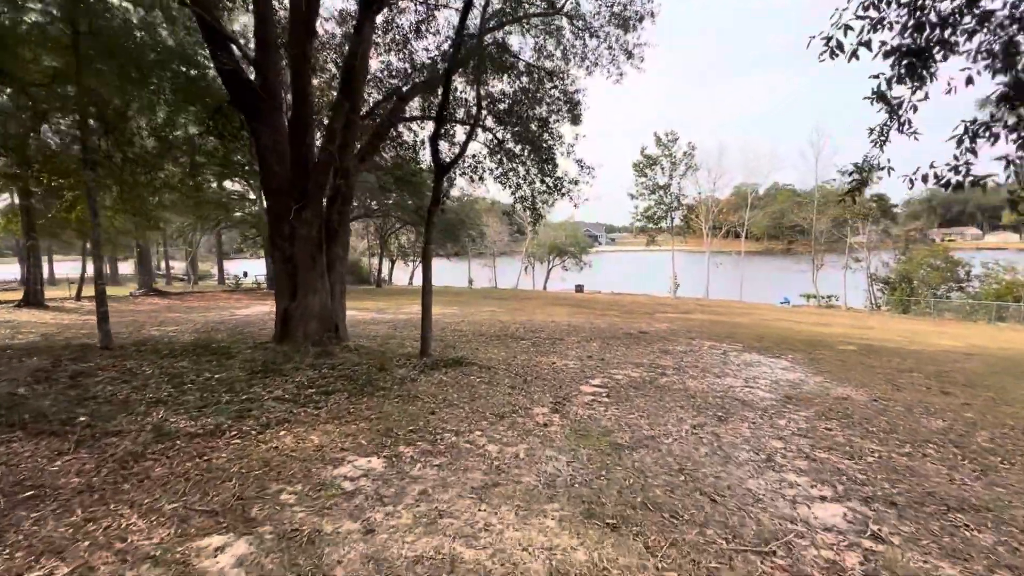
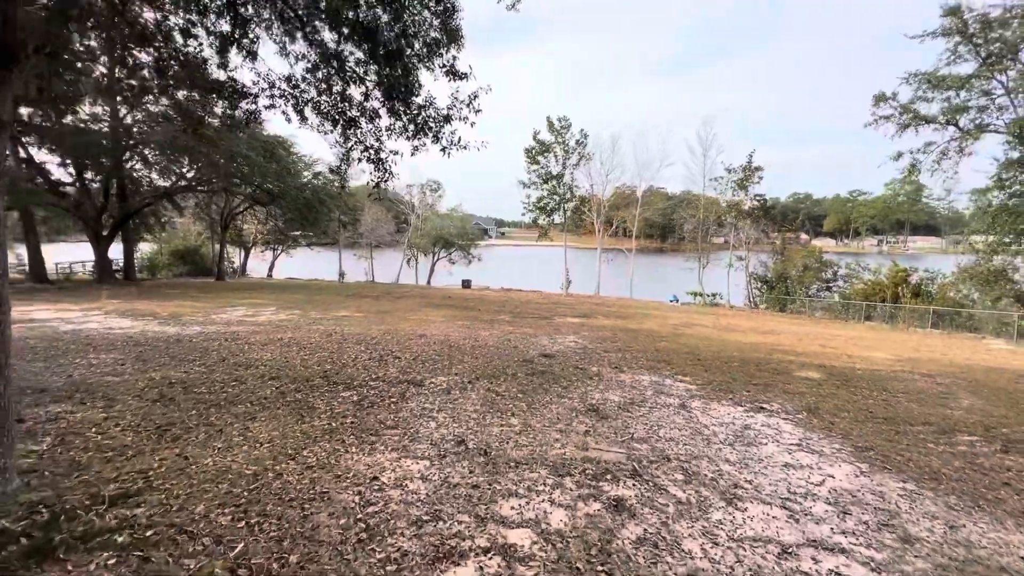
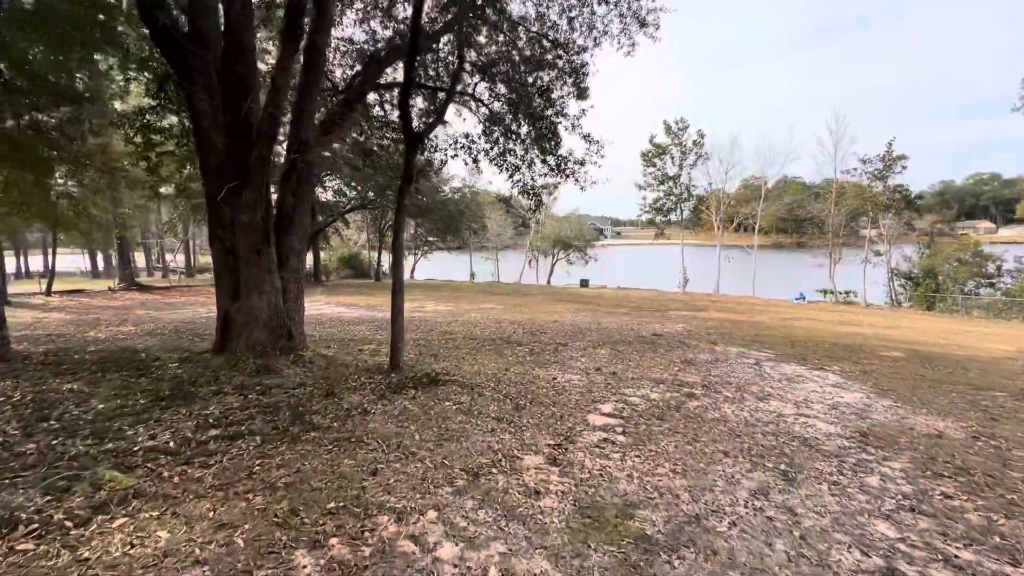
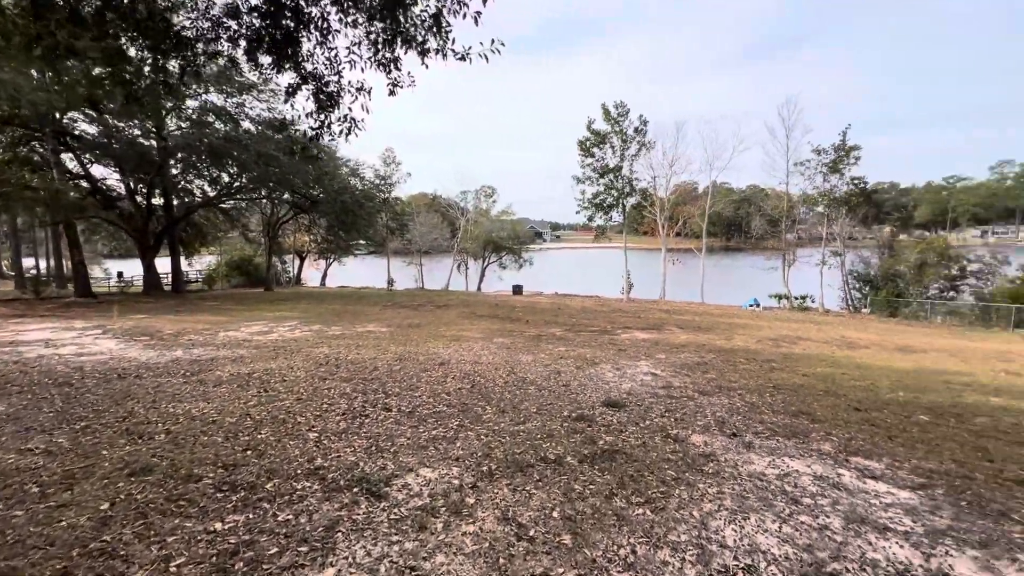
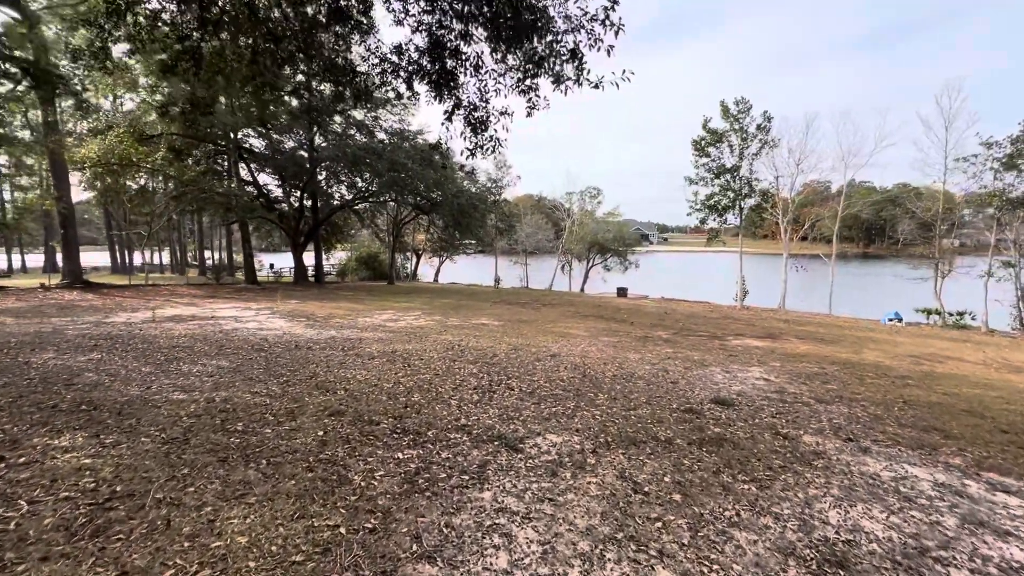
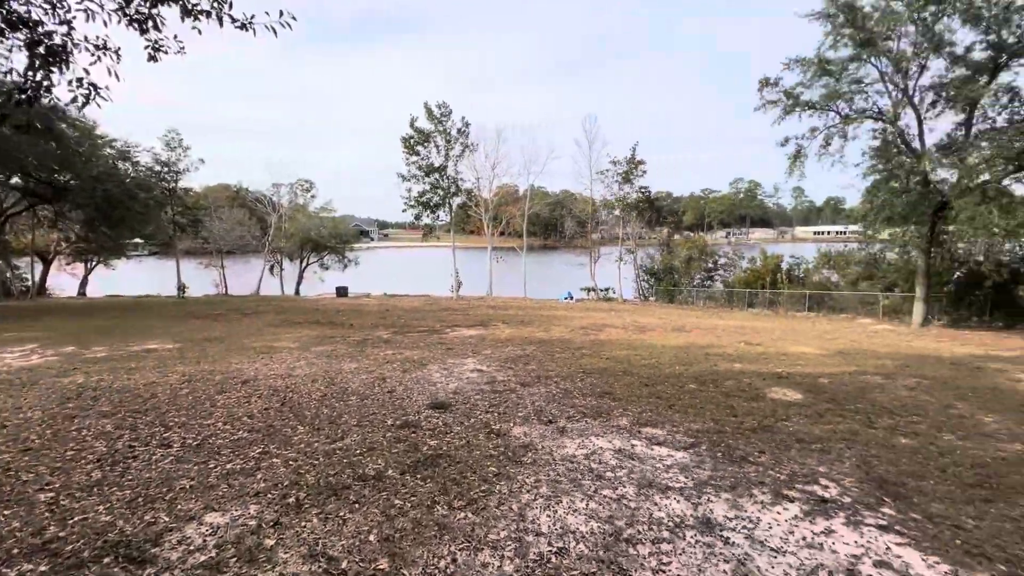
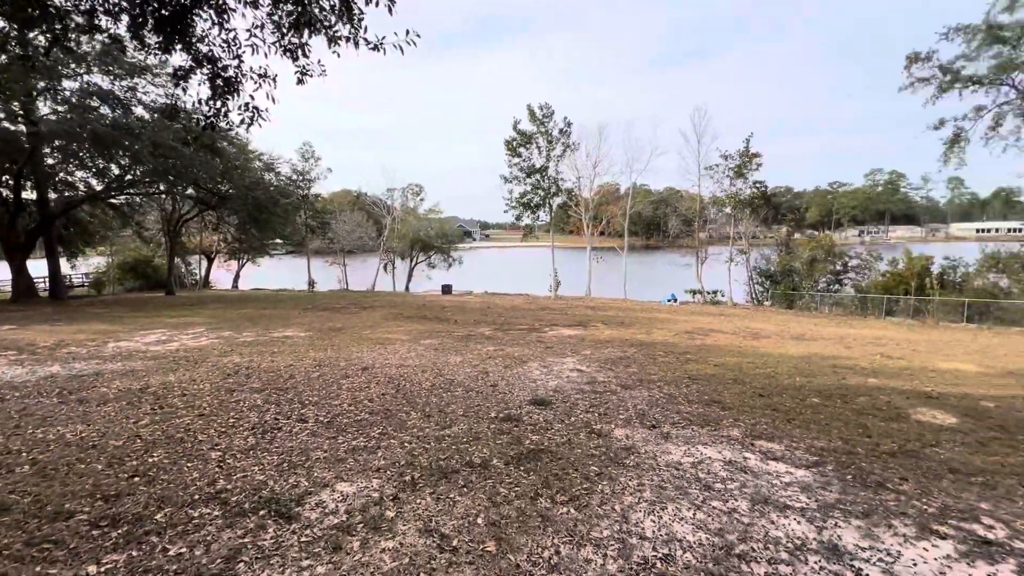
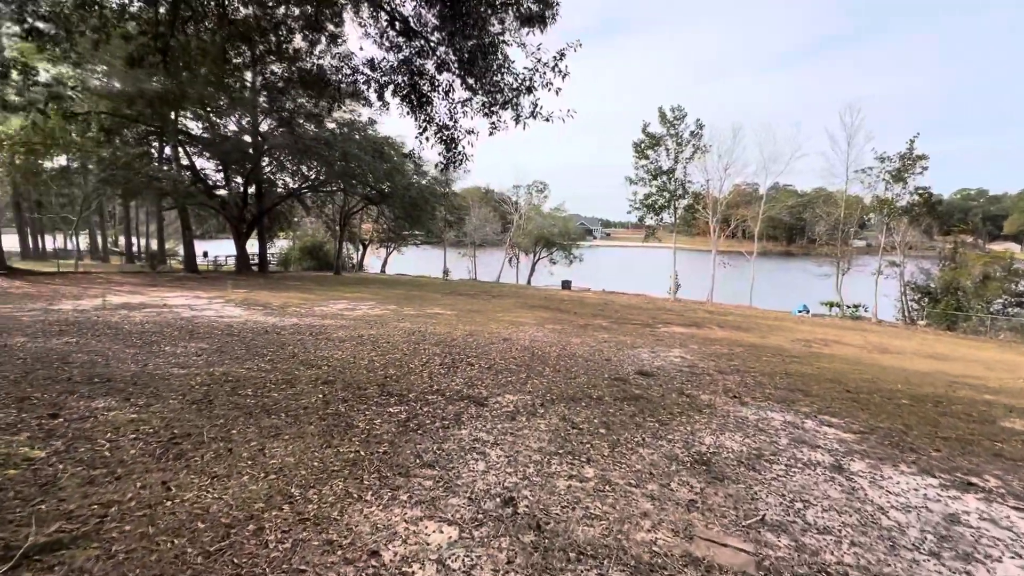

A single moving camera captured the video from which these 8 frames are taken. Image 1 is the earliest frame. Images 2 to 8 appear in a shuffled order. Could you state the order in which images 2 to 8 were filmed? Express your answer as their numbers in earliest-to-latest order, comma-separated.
3, 2, 8, 5, 4, 7, 6
